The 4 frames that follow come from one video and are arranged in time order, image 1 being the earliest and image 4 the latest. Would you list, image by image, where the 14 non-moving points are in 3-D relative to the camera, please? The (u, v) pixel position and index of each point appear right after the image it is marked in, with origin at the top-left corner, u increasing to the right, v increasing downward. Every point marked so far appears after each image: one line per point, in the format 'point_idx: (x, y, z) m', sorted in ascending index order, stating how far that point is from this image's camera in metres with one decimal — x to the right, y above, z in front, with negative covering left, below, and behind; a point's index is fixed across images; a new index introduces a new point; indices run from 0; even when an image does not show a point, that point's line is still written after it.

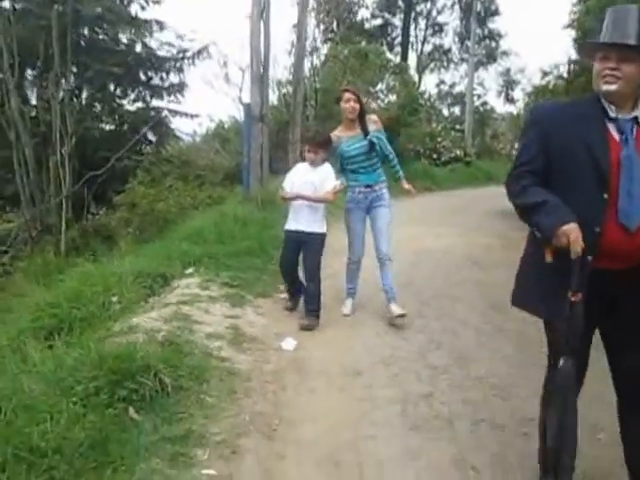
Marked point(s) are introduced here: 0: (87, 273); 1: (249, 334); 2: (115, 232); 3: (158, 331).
0: (-2.5, -0.4, +8.7) m
1: (-0.6, -0.8, +6.9) m
2: (-4.1, +0.2, +16.3) m
3: (-1.3, -0.7, +6.4) m
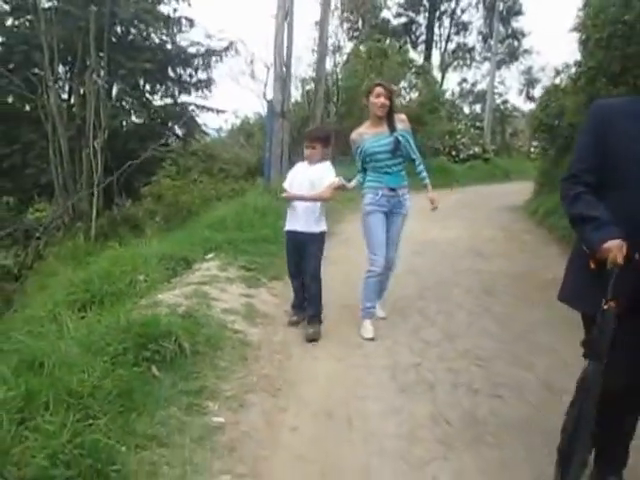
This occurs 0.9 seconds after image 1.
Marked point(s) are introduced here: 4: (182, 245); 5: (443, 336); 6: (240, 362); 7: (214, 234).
0: (-2.4, -0.2, +9.5) m
1: (-0.6, -0.7, +7.6) m
2: (-3.8, +0.4, +17.1) m
3: (-1.3, -0.6, +7.2) m
4: (-1.8, -0.1, +10.4) m
5: (+1.1, -0.8, +7.1) m
6: (-0.6, -0.9, +6.2) m
7: (-1.4, +0.1, +11.0) m
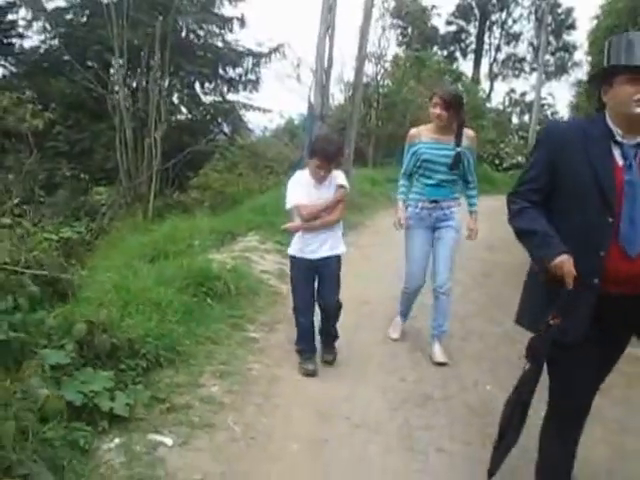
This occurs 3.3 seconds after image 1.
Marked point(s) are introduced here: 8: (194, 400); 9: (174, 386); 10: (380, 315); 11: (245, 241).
0: (-2.0, +0.2, +11.4) m
1: (-0.3, -0.4, +9.5) m
2: (-3.0, +0.8, +19.1) m
3: (-1.0, -0.3, +9.0) m
4: (-1.4, +0.3, +12.3) m
5: (+1.3, -0.7, +8.9) m
6: (-0.5, -0.6, +8.0) m
7: (-1.0, +0.4, +12.8) m
8: (-0.8, -1.0, +4.9) m
9: (-0.9, -0.9, +5.1) m
10: (+0.6, -0.7, +8.1) m
11: (-1.0, 0.0, +10.8) m
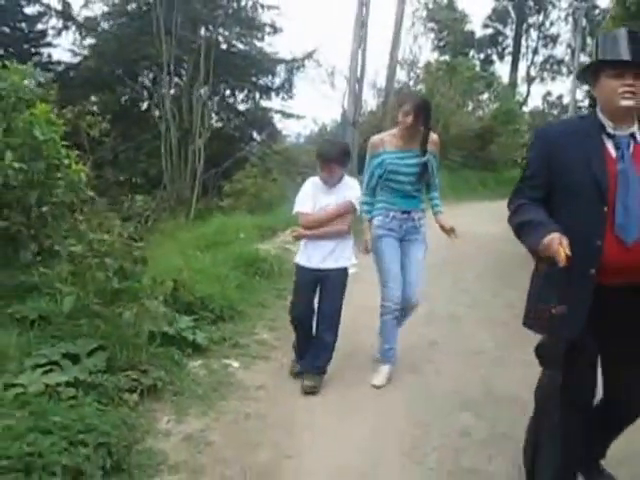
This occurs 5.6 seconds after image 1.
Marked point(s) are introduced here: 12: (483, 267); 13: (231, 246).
0: (-1.6, +0.3, +13.0) m
1: (+0.1, -0.3, +11.0) m
2: (-2.2, +0.8, +20.7) m
3: (-0.7, -0.1, +10.6) m
4: (-0.9, +0.4, +13.9) m
5: (+1.6, -0.5, +10.3) m
6: (-0.1, -0.5, +9.5) m
7: (-0.5, +0.5, +14.4) m
8: (-0.6, -0.8, +6.5) m
9: (-0.7, -0.8, +6.6) m
10: (+0.9, -0.6, +9.6) m
11: (-0.5, +0.1, +12.4) m
12: (+2.3, -0.4, +11.5) m
13: (-1.2, -0.1, +10.9) m
